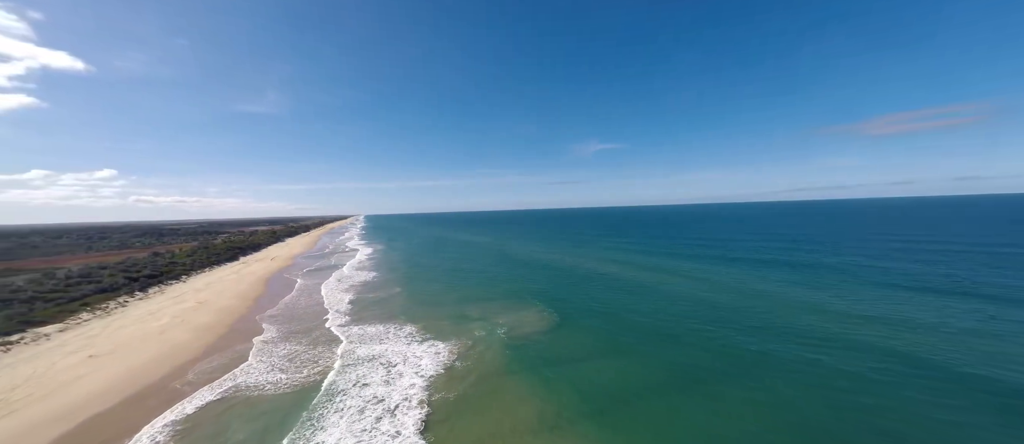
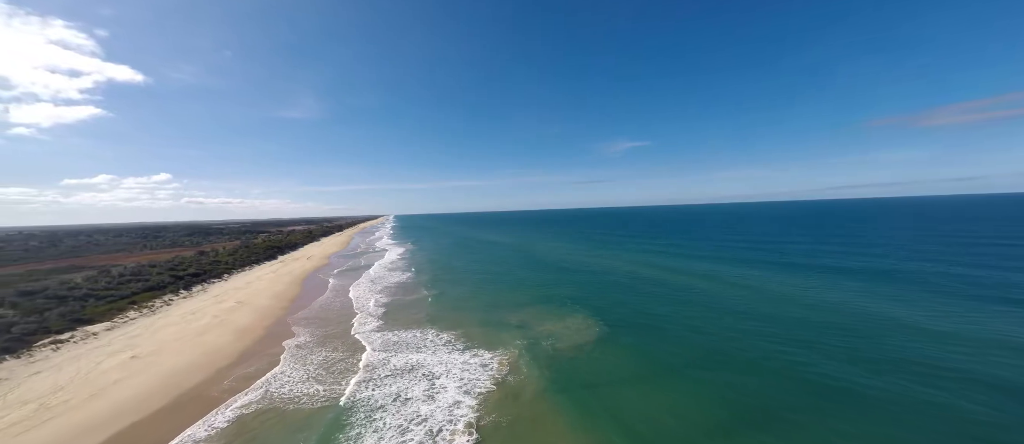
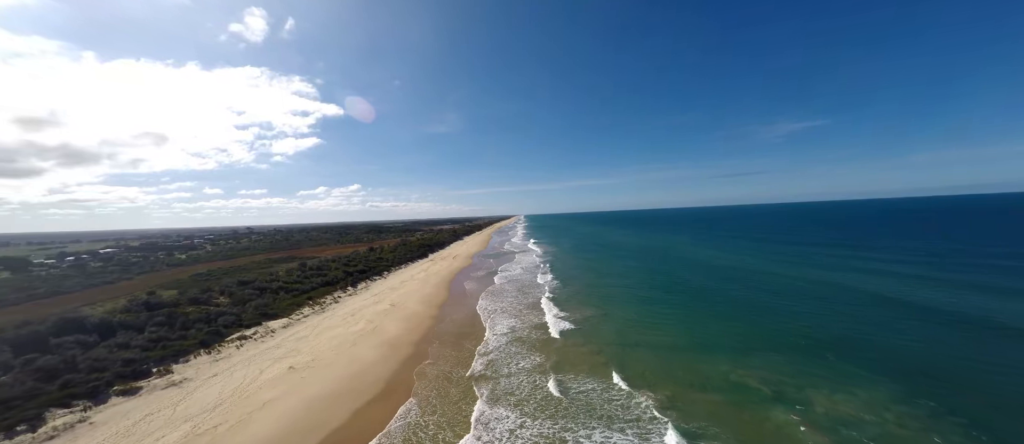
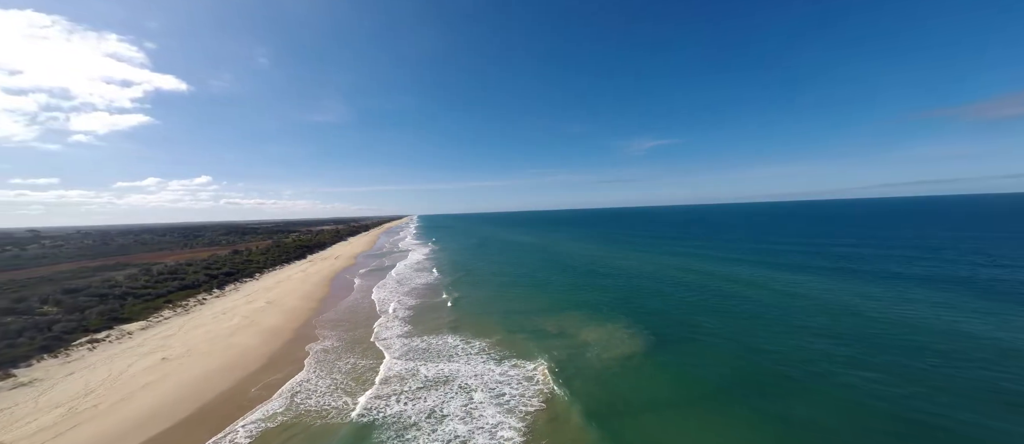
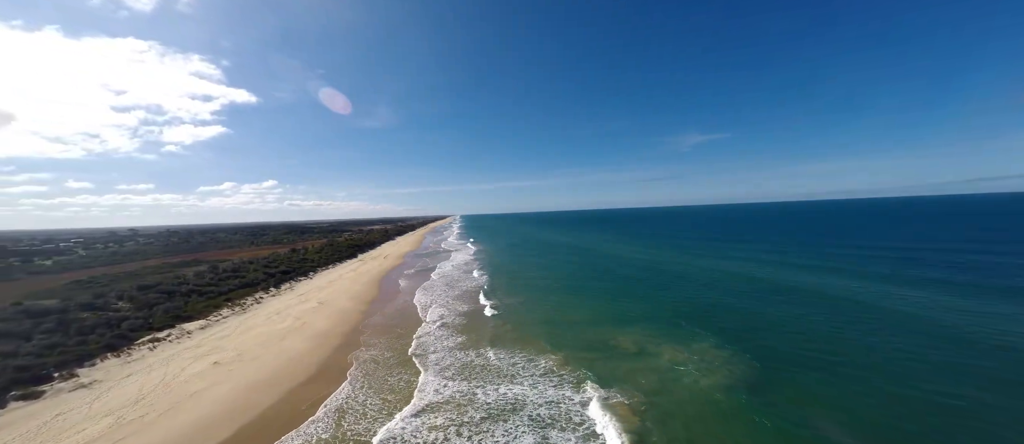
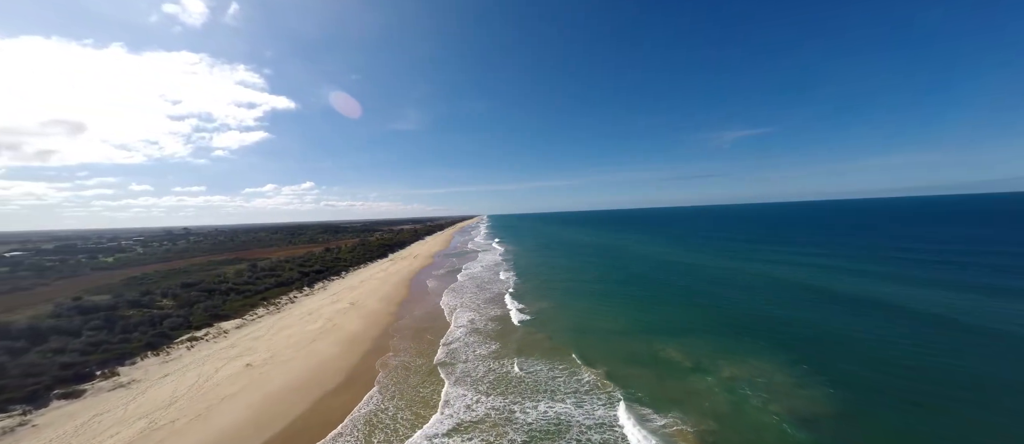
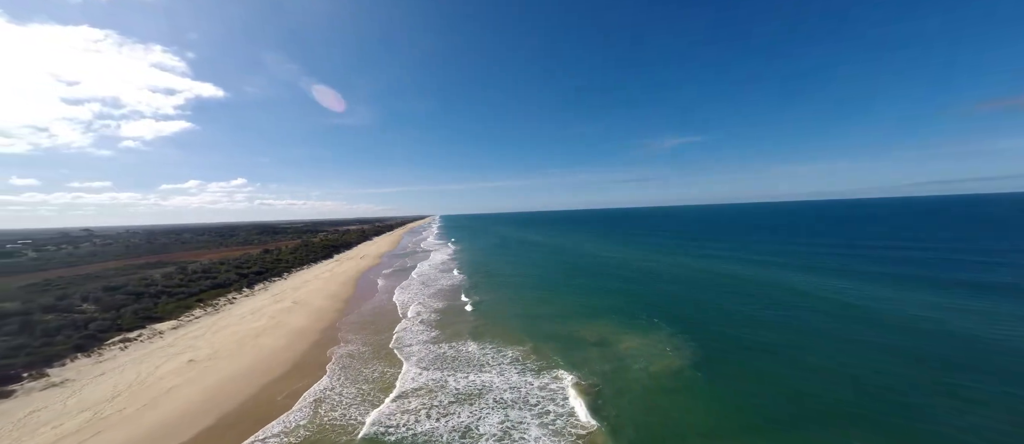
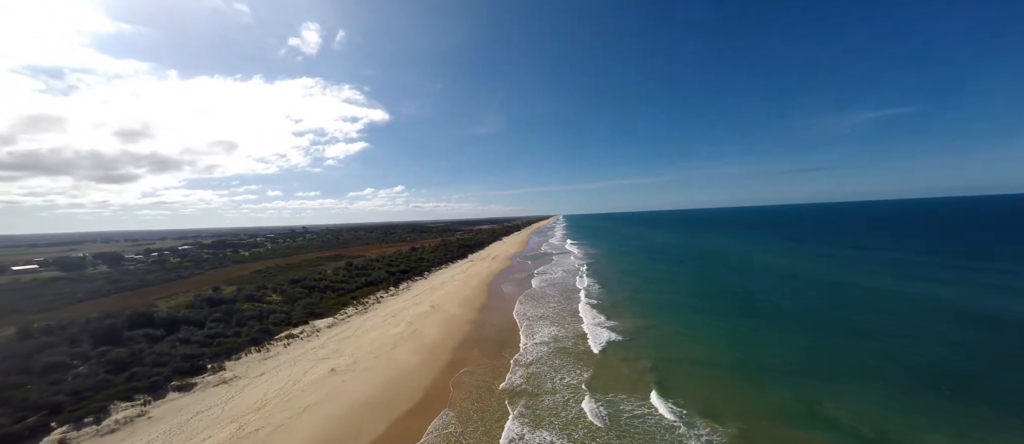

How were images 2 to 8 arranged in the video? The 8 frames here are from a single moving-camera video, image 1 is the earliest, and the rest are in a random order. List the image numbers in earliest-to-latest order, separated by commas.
2, 4, 7, 5, 6, 3, 8
